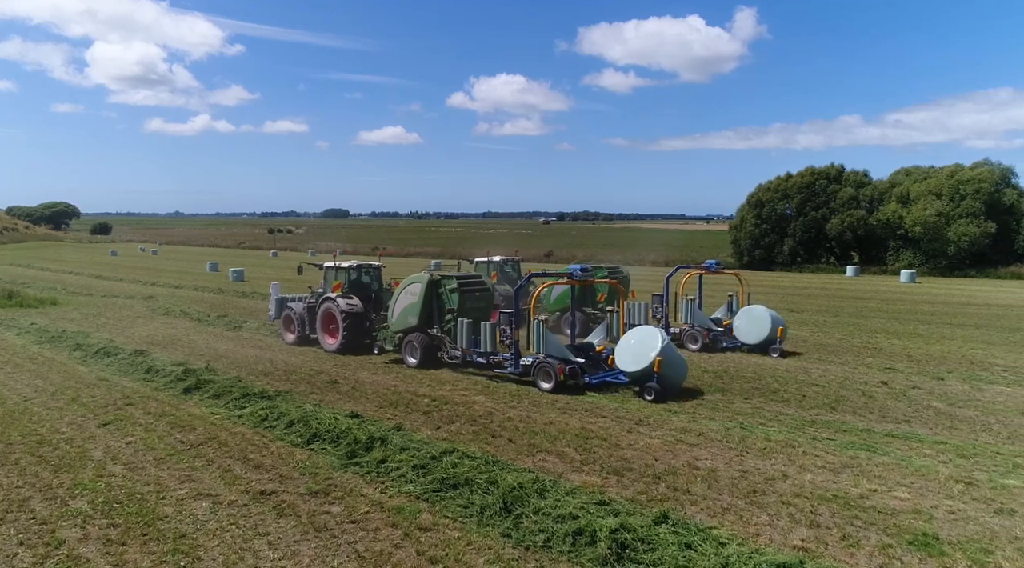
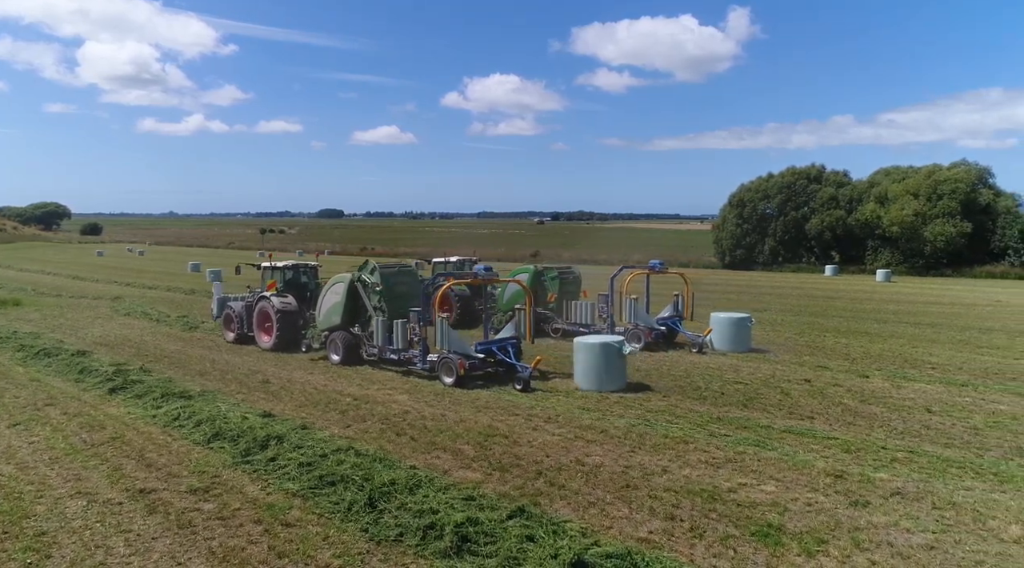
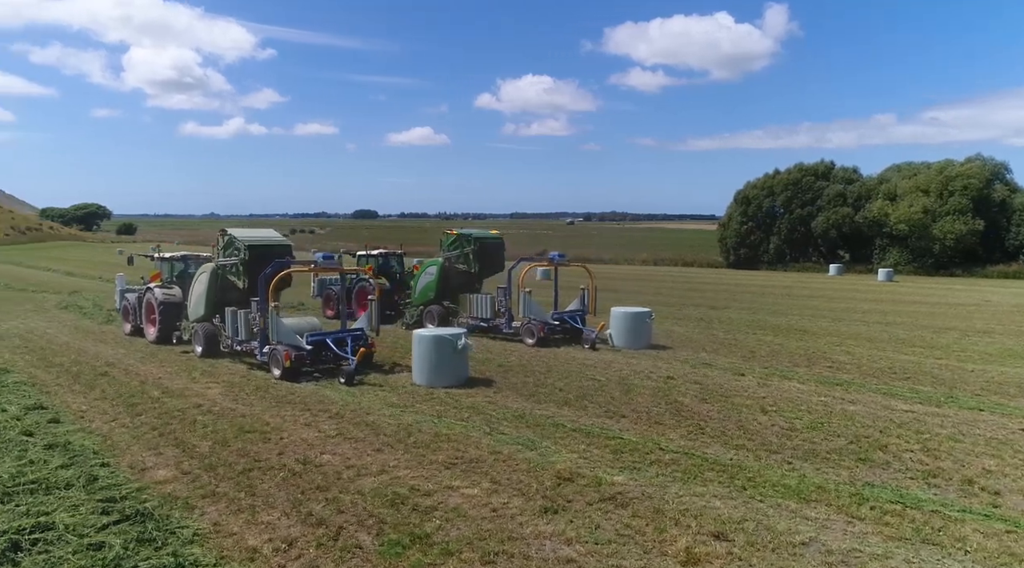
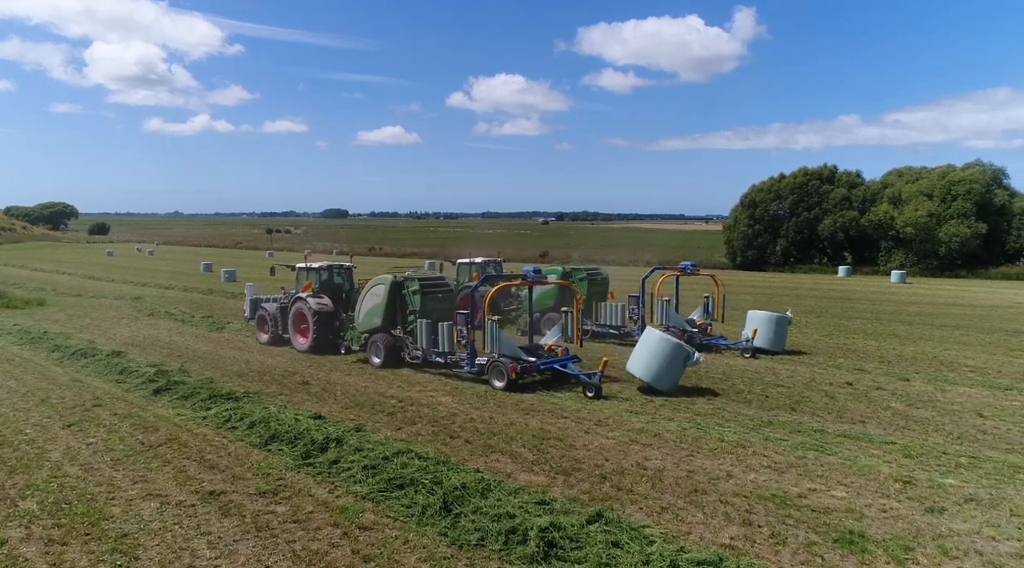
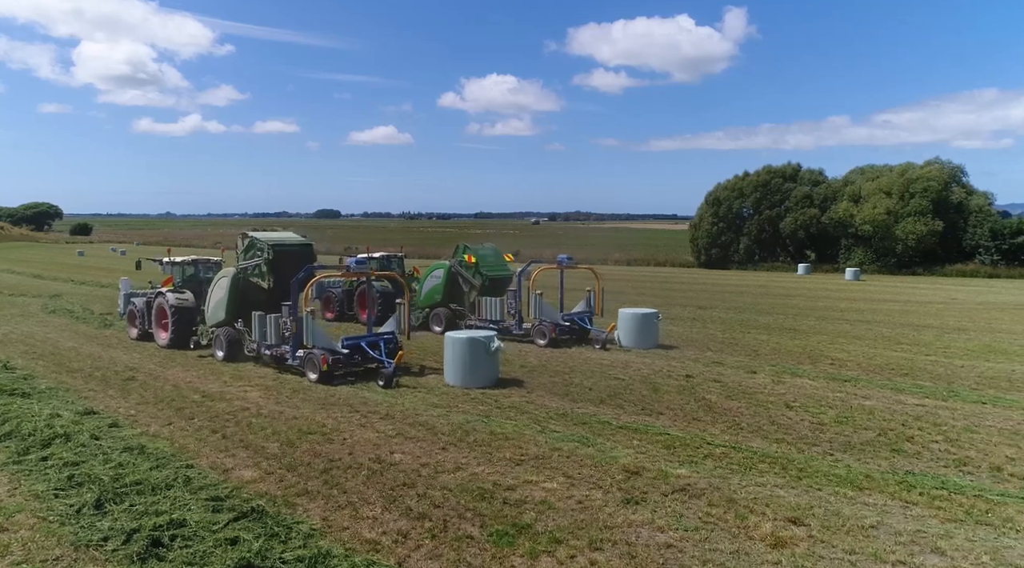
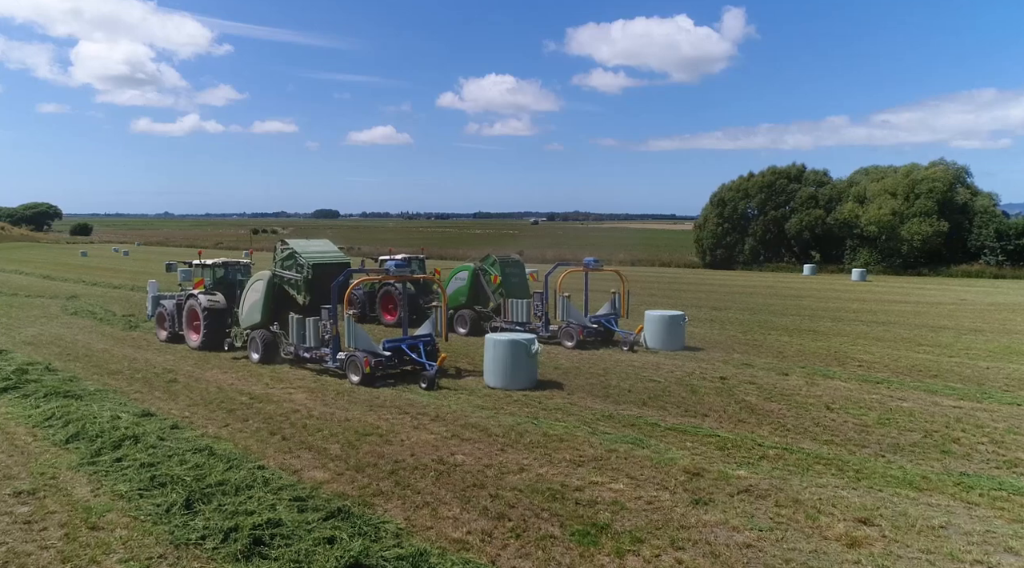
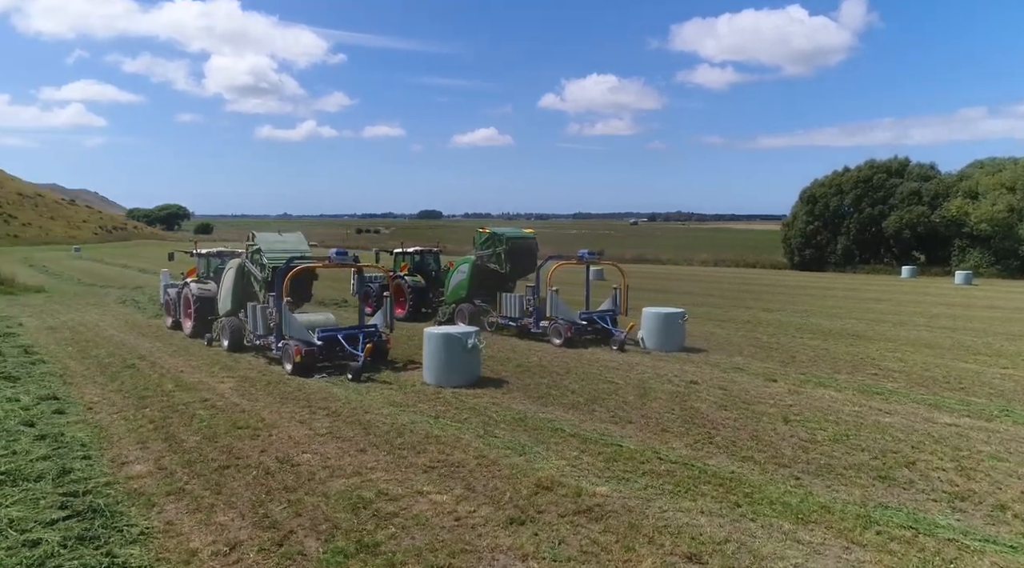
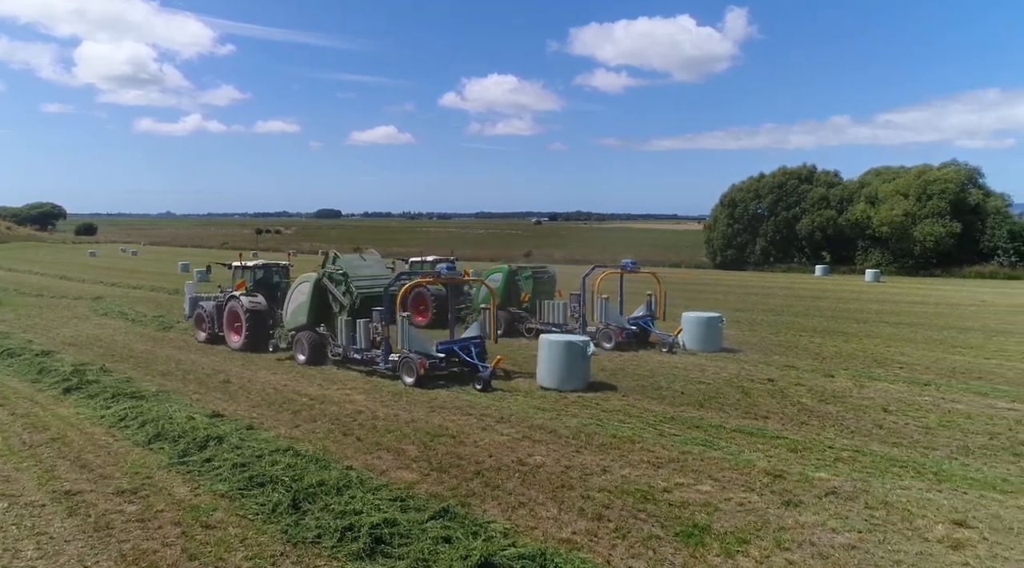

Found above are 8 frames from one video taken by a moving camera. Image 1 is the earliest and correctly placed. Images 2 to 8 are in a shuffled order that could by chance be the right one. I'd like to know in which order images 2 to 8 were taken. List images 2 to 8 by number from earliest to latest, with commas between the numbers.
4, 2, 8, 6, 5, 3, 7
